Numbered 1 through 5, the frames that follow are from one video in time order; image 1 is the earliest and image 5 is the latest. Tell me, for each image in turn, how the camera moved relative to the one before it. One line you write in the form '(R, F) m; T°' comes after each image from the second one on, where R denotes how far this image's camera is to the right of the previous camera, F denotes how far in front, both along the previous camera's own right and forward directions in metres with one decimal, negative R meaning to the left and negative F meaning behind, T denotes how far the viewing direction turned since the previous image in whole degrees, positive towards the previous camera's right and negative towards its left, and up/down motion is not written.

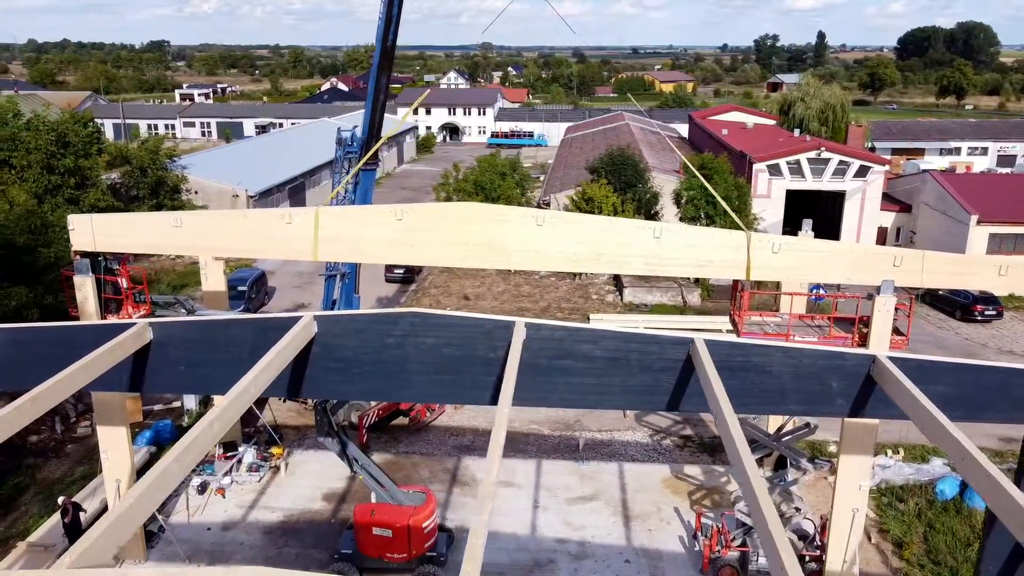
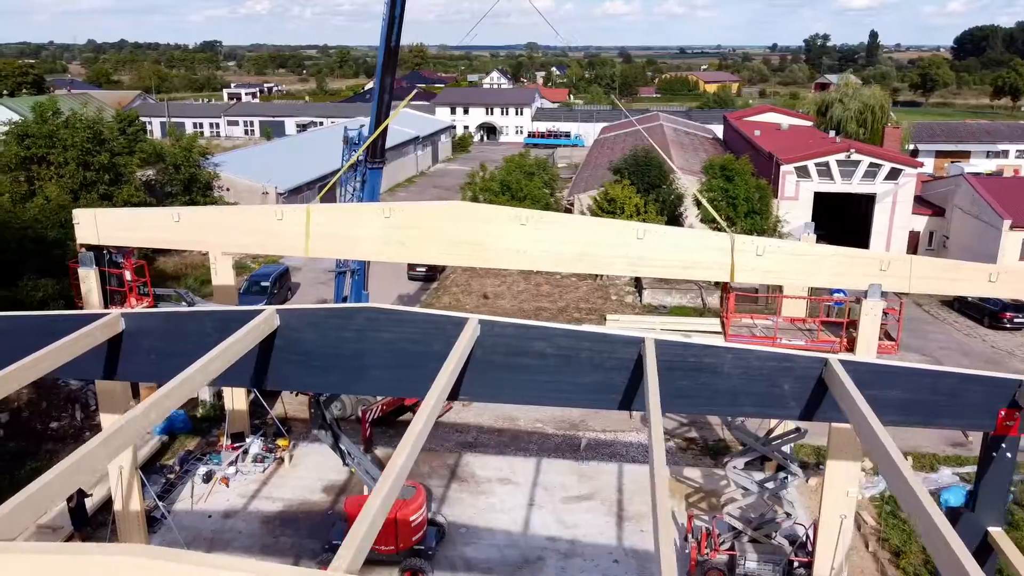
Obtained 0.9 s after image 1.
(+0.5, -0.1) m; -3°
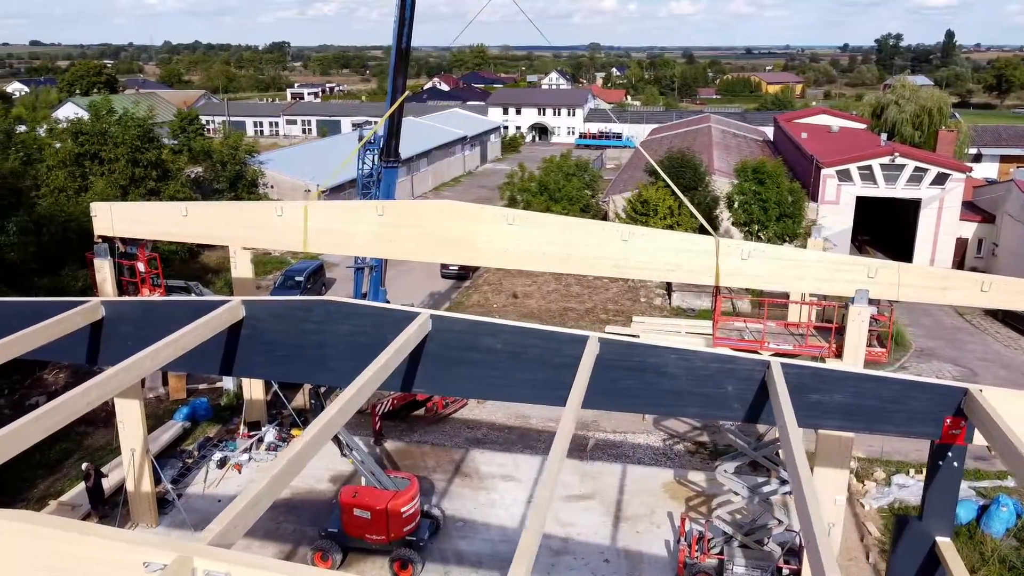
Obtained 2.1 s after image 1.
(+0.6, -0.1) m; -4°
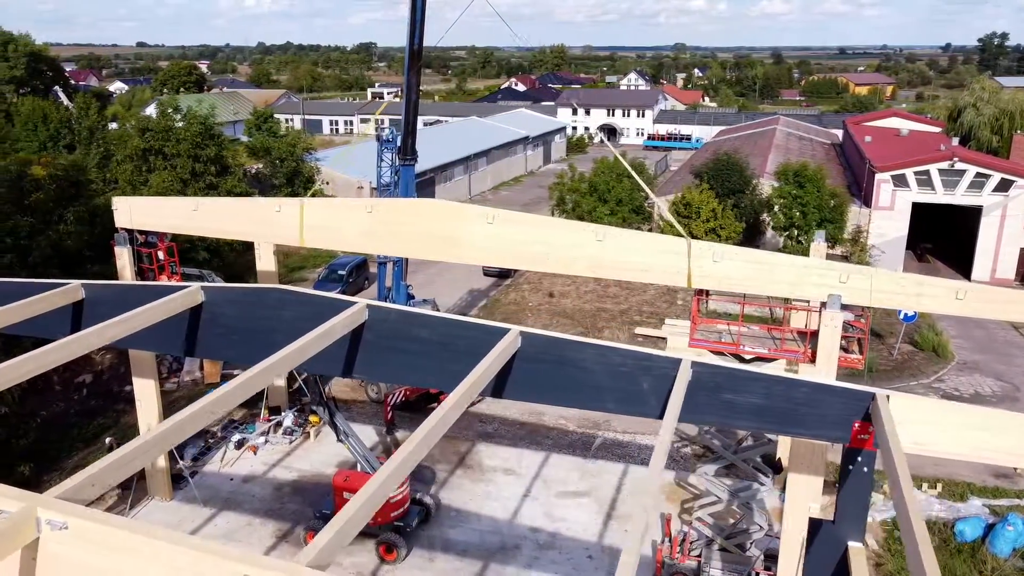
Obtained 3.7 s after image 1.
(+0.9, -0.2) m; -5°
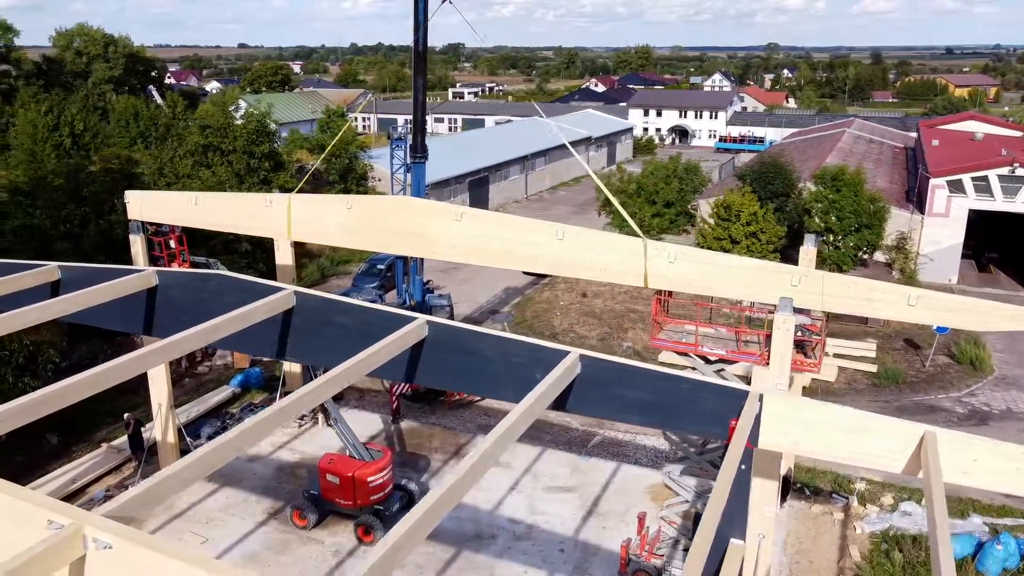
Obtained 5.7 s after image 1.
(+1.0, -0.2) m; -5°
